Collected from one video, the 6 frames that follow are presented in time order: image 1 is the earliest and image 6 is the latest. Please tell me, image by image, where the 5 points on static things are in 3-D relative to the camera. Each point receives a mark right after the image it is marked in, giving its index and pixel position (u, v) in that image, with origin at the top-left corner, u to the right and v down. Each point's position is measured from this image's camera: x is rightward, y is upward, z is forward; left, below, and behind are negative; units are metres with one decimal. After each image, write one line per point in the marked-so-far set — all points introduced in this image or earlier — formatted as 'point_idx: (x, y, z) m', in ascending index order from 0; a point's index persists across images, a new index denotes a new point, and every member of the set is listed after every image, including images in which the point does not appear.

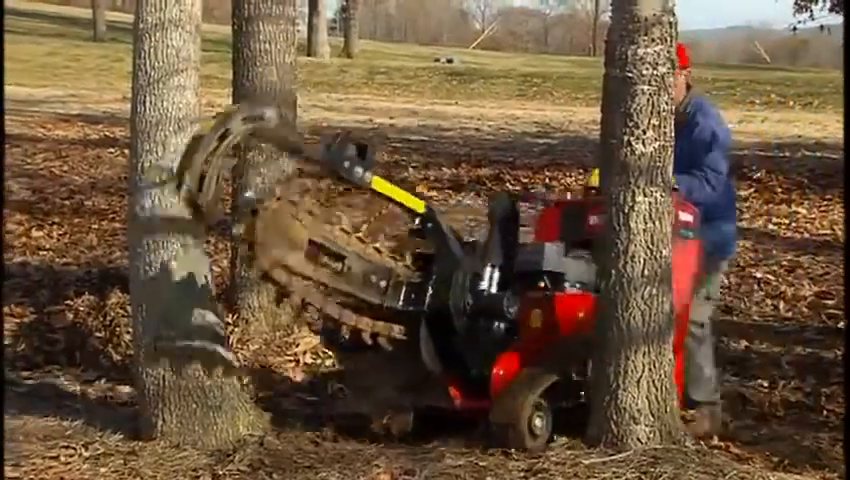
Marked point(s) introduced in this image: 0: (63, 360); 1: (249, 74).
0: (-2.2, -0.7, +7.8) m
1: (-1.1, +1.0, +8.1) m
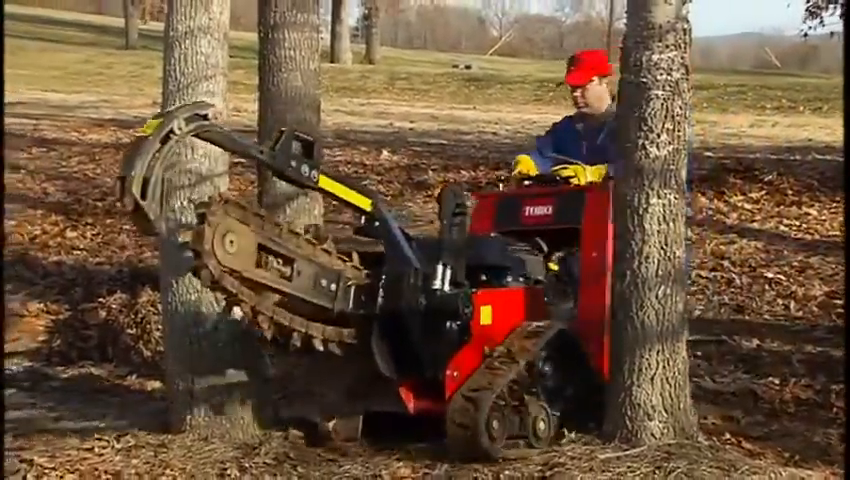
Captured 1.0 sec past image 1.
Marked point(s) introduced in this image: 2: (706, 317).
0: (-2.0, -0.7, +8.1) m
1: (-1.0, +1.0, +8.3) m
2: (+1.9, -0.5, +8.8) m
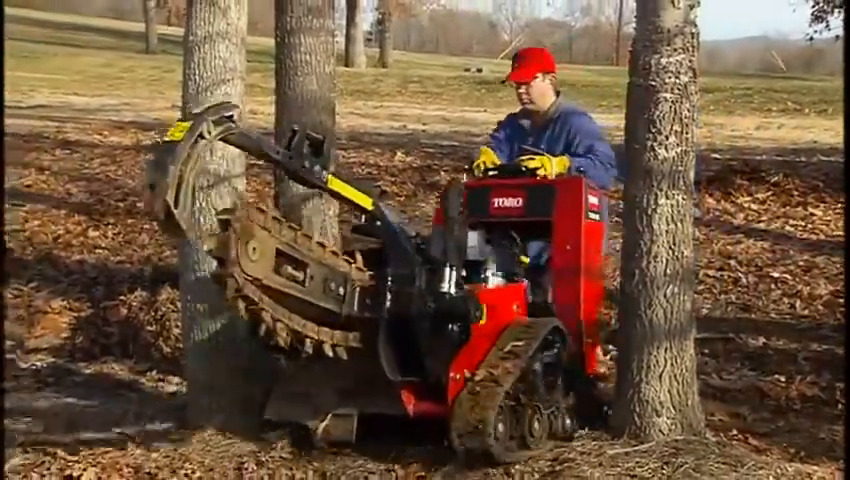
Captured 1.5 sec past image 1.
0: (-2.0, -0.7, +8.3) m
1: (-0.9, +1.0, +8.5) m
2: (+2.0, -0.5, +8.9) m
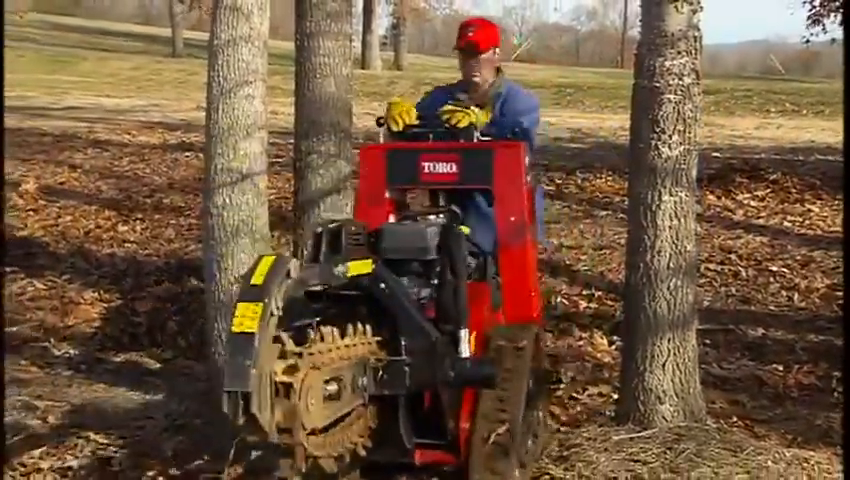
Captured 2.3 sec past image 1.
0: (-1.9, -0.7, +8.6) m
1: (-0.8, +1.1, +8.8) m
2: (+2.1, -0.5, +9.3) m
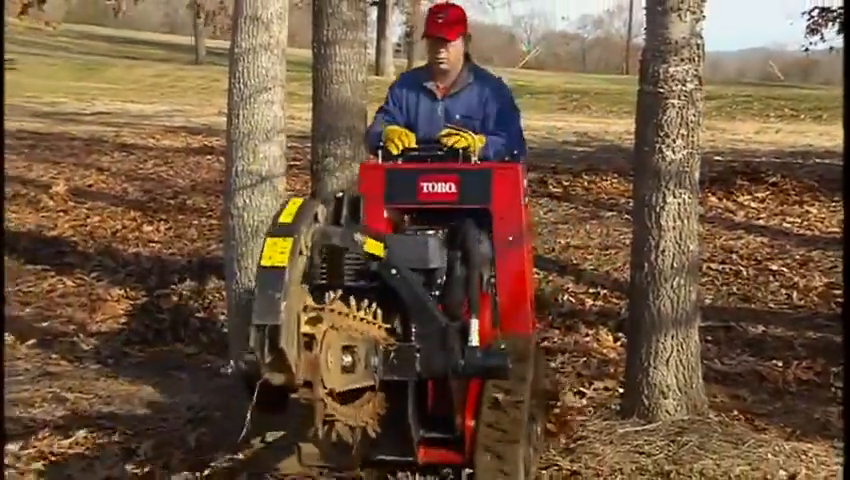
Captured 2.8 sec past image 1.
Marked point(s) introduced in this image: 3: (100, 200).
0: (-1.8, -0.7, +8.9) m
1: (-0.7, +1.1, +9.2) m
2: (+2.1, -0.5, +9.6) m
3: (-3.3, +0.4, +13.2) m
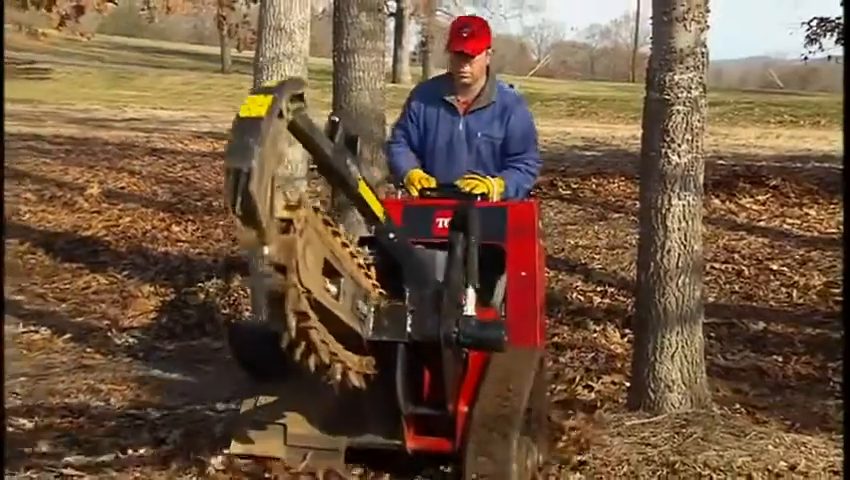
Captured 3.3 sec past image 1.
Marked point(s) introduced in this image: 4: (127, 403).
0: (-1.7, -0.7, +9.3) m
1: (-0.6, +1.1, +9.5) m
2: (+2.3, -0.5, +9.9) m
3: (-3.1, +0.4, +13.6) m
4: (-1.8, -1.0, +7.8) m
